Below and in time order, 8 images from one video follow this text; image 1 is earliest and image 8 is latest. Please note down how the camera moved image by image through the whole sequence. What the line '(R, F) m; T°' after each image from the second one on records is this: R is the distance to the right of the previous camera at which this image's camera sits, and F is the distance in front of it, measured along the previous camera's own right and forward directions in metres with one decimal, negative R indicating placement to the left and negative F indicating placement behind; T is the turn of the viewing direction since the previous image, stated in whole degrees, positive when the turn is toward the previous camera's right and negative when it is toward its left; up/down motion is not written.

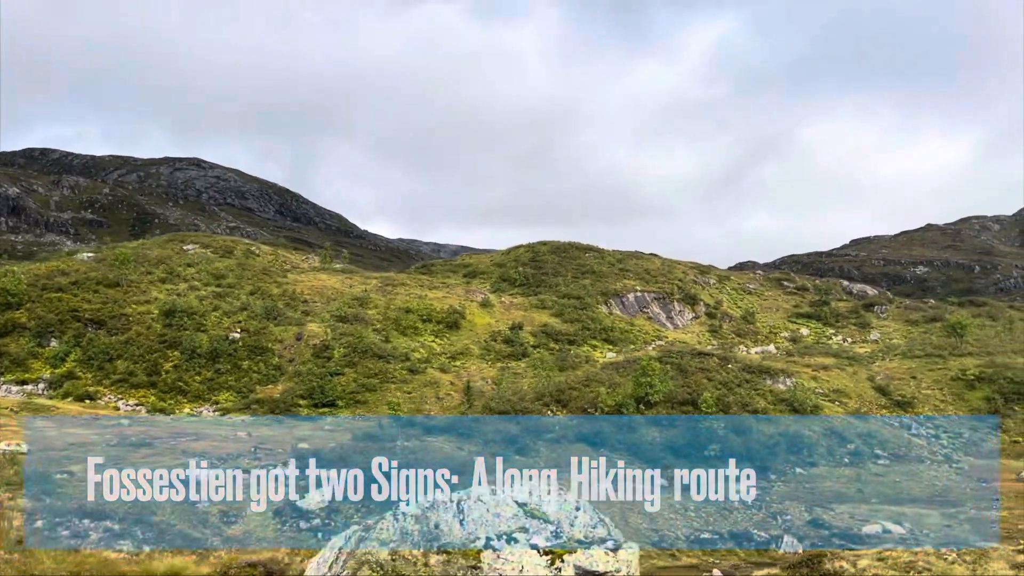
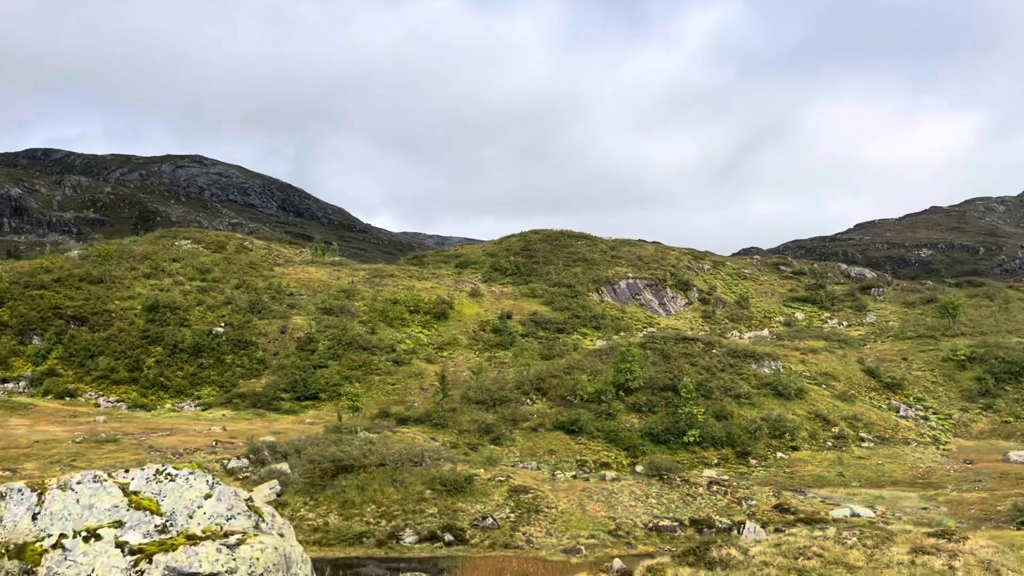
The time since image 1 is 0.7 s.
(+1.0, +0.5) m; 0°
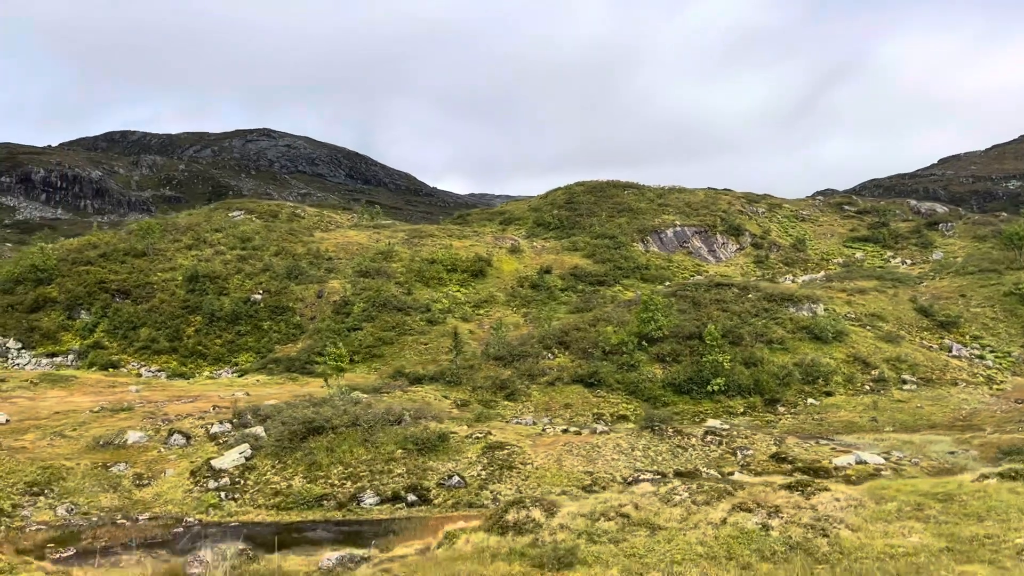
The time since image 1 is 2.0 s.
(+1.9, +0.9) m; -5°
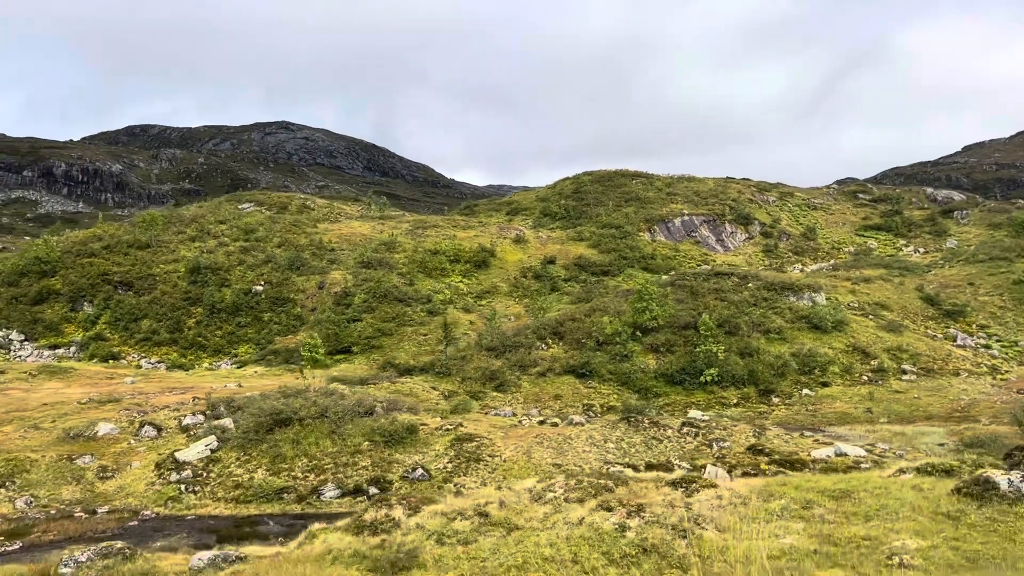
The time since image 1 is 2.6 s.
(+0.9, +0.3) m; -1°
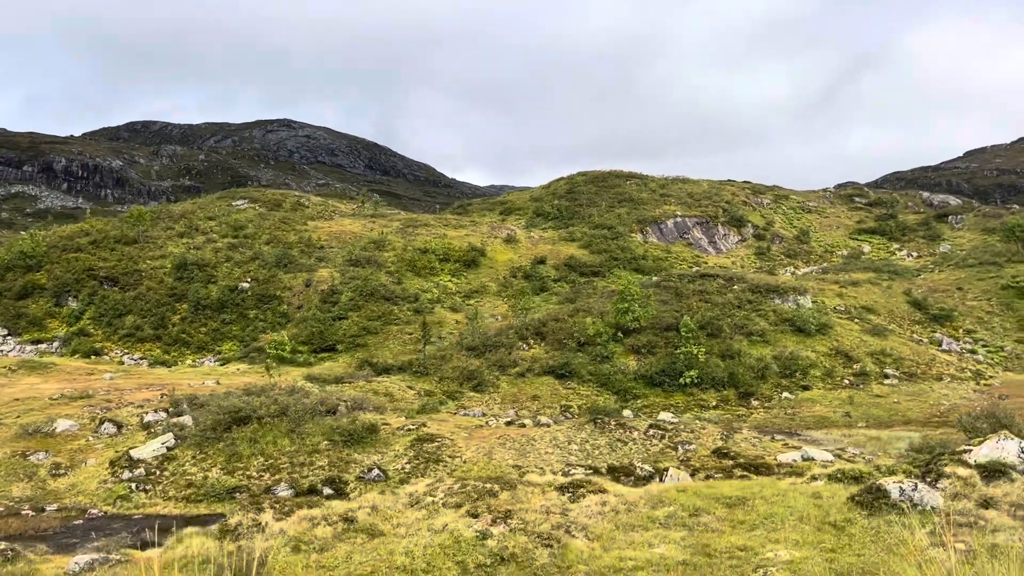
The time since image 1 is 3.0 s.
(+0.6, +0.2) m; 0°
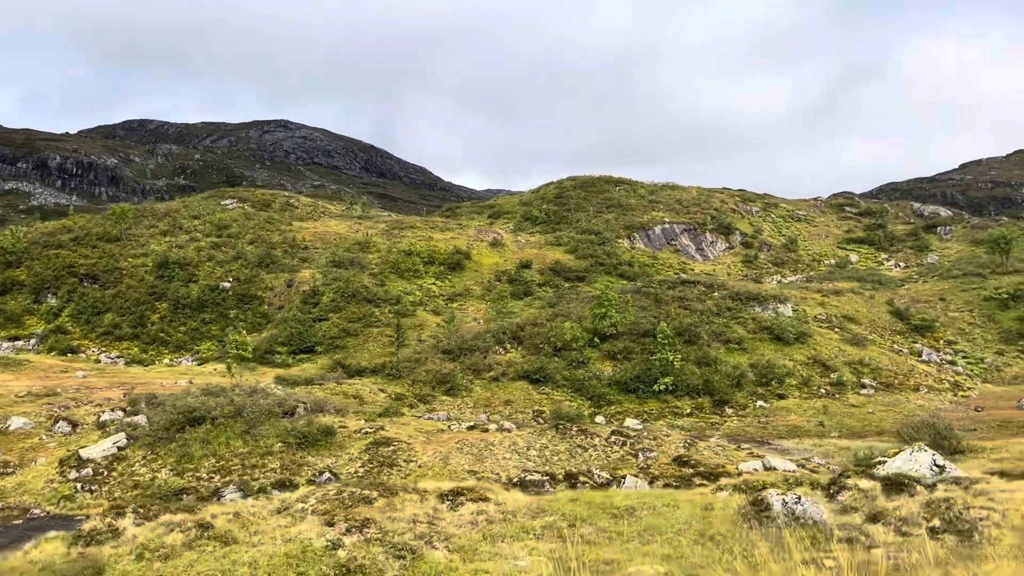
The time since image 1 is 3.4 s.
(+0.6, +0.2) m; 0°
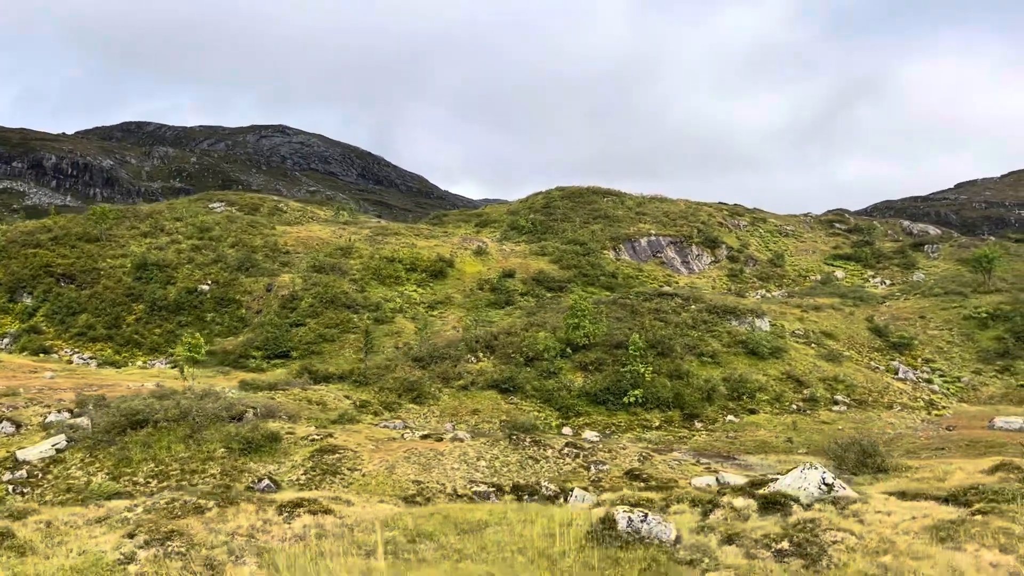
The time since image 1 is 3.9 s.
(+0.7, +0.3) m; 0°
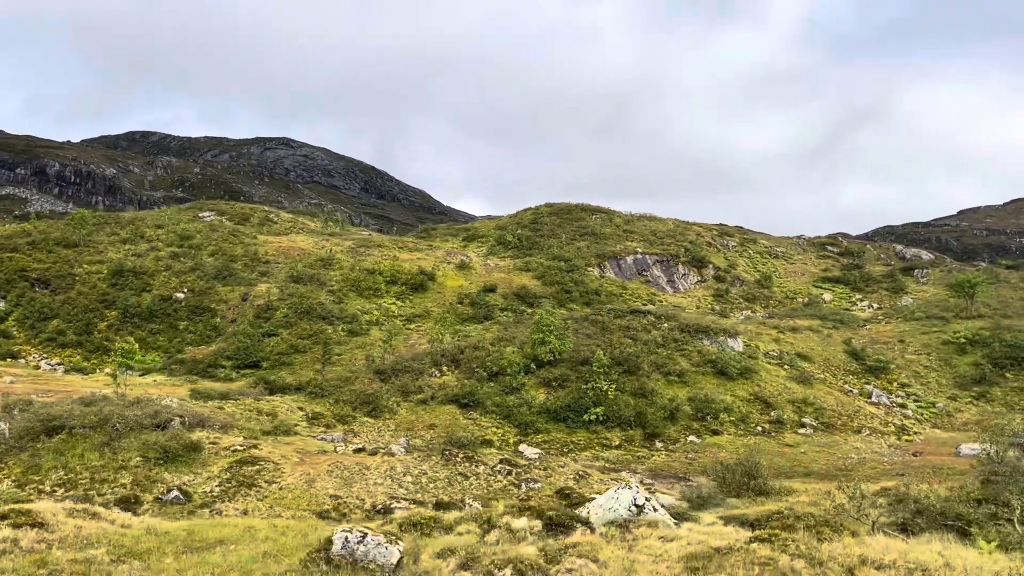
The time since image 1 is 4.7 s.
(+1.2, +0.4) m; 0°
